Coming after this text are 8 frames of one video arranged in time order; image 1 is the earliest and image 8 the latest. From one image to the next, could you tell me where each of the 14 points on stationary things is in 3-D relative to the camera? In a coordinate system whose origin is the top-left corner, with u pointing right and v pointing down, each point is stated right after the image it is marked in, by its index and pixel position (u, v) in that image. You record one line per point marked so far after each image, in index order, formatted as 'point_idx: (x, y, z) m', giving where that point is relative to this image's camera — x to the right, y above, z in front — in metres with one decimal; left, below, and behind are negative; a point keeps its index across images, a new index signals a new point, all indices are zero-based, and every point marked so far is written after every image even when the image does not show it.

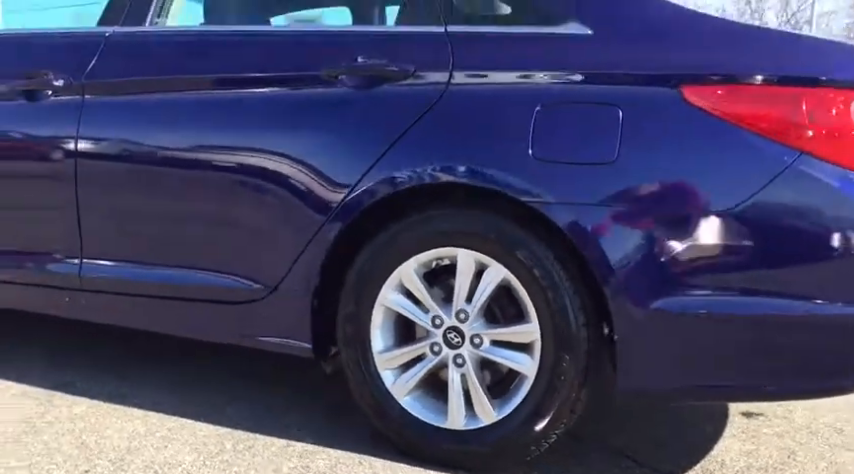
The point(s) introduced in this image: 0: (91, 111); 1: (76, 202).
0: (-1.1, +0.4, +2.6) m
1: (-1.1, +0.1, +2.6) m
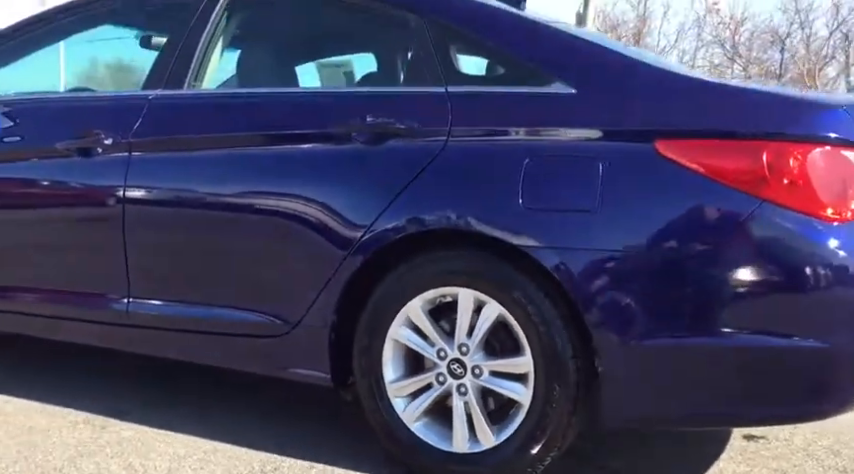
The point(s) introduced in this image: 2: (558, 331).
0: (-1.0, +0.3, +2.9) m
1: (-1.1, 0.0, +2.9) m
2: (+0.4, -0.3, +2.3) m
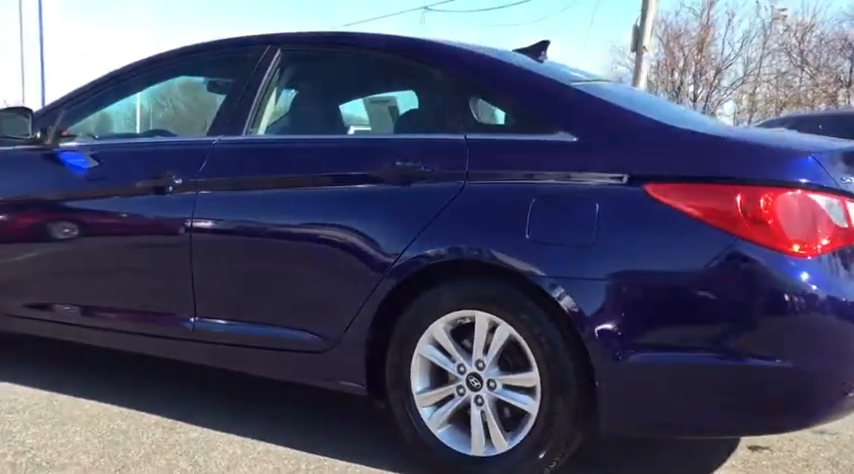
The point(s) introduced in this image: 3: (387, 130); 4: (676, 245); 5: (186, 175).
0: (-0.9, +0.1, +3.3) m
1: (-1.0, -0.1, +3.3) m
2: (+0.4, -0.4, +2.6) m
3: (-0.1, +0.4, +3.1) m
4: (+0.8, 0.0, +2.5) m
5: (-1.0, +0.3, +3.4) m
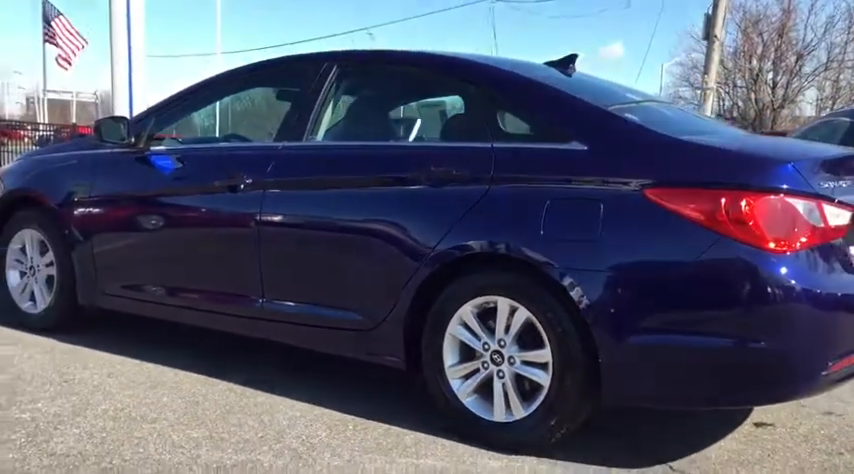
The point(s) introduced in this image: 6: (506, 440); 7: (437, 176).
0: (-0.8, +0.2, +3.8) m
1: (-0.8, -0.1, +3.8) m
2: (+0.5, -0.4, +3.0) m
3: (+0.1, +0.4, +3.5) m
4: (+0.9, 0.0, +2.9) m
5: (-0.8, +0.3, +3.9) m
6: (+0.3, -0.8, +3.2) m
7: (0.0, +0.3, +3.4) m
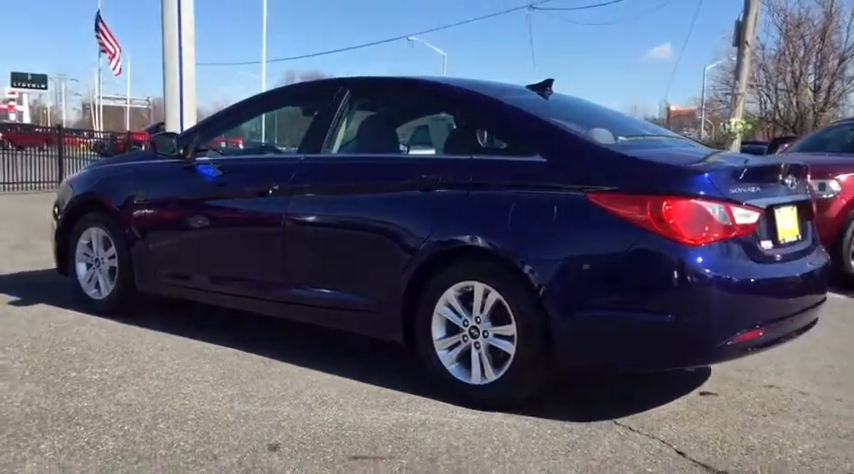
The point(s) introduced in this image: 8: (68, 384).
0: (-0.8, +0.2, +4.6) m
1: (-0.8, -0.1, +4.6) m
2: (+0.5, -0.3, +3.7) m
3: (+0.1, +0.5, +4.2) m
4: (+0.8, 0.0, +3.5) m
5: (-0.8, +0.3, +4.6) m
6: (+0.3, -0.8, +3.9) m
7: (0.0, +0.3, +4.1) m
8: (-1.8, -0.7, +4.0) m
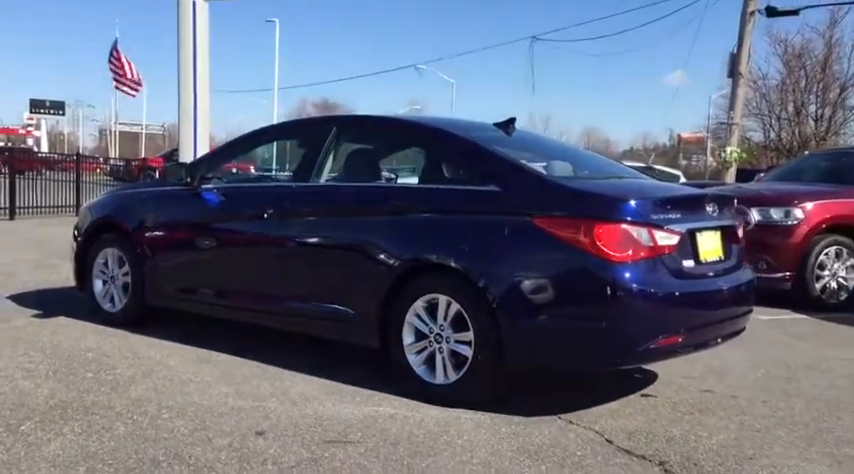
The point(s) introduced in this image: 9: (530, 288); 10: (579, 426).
0: (-0.9, +0.1, +5.2) m
1: (-1.0, -0.2, +5.2) m
2: (+0.3, -0.4, +4.3) m
3: (-0.1, +0.3, +4.8) m
4: (+0.6, -0.1, +4.1) m
5: (-1.0, +0.2, +5.2) m
6: (+0.1, -0.9, +4.4) m
7: (-0.2, +0.2, +4.7) m
8: (-2.0, -0.8, +4.6) m
9: (+0.5, -0.3, +4.1) m
10: (+0.8, -1.0, +4.1) m
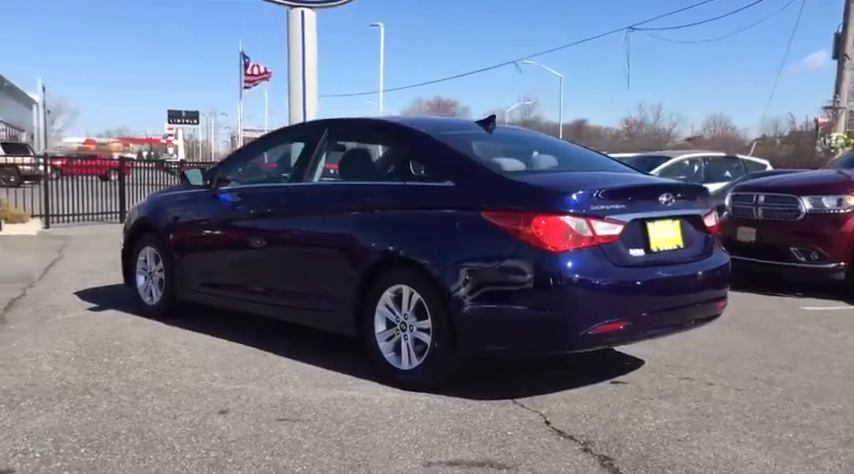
0: (-1.0, +0.1, +5.5) m
1: (-1.0, -0.2, +5.6) m
2: (+0.1, -0.4, +4.5) m
3: (-0.3, +0.4, +5.0) m
4: (+0.4, 0.0, +4.3) m
5: (-1.1, +0.2, +5.6) m
6: (-0.1, -0.8, +4.7) m
7: (-0.3, +0.2, +4.9) m
8: (-2.1, -0.8, +5.1) m
9: (+0.3, -0.2, +4.3) m
10: (+0.5, -0.9, +4.2) m
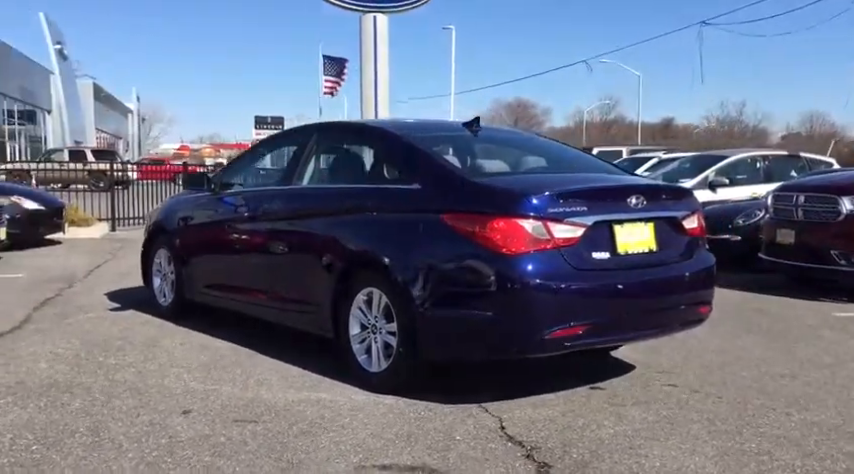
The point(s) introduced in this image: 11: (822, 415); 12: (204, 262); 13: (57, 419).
0: (-1.1, +0.1, +5.6) m
1: (-1.1, -0.2, +5.6) m
2: (-0.1, -0.4, +4.4) m
3: (-0.4, +0.4, +5.0) m
4: (+0.1, -0.1, +4.2) m
5: (-1.1, +0.2, +5.7) m
6: (-0.3, -0.9, +4.6) m
7: (-0.5, +0.2, +4.9) m
8: (-2.2, -0.8, +5.3) m
9: (+0.1, -0.2, +4.2) m
10: (+0.3, -0.9, +4.1) m
11: (+2.0, -0.9, +4.1) m
12: (-1.8, -0.2, +6.5) m
13: (-1.9, -0.9, +4.2) m
